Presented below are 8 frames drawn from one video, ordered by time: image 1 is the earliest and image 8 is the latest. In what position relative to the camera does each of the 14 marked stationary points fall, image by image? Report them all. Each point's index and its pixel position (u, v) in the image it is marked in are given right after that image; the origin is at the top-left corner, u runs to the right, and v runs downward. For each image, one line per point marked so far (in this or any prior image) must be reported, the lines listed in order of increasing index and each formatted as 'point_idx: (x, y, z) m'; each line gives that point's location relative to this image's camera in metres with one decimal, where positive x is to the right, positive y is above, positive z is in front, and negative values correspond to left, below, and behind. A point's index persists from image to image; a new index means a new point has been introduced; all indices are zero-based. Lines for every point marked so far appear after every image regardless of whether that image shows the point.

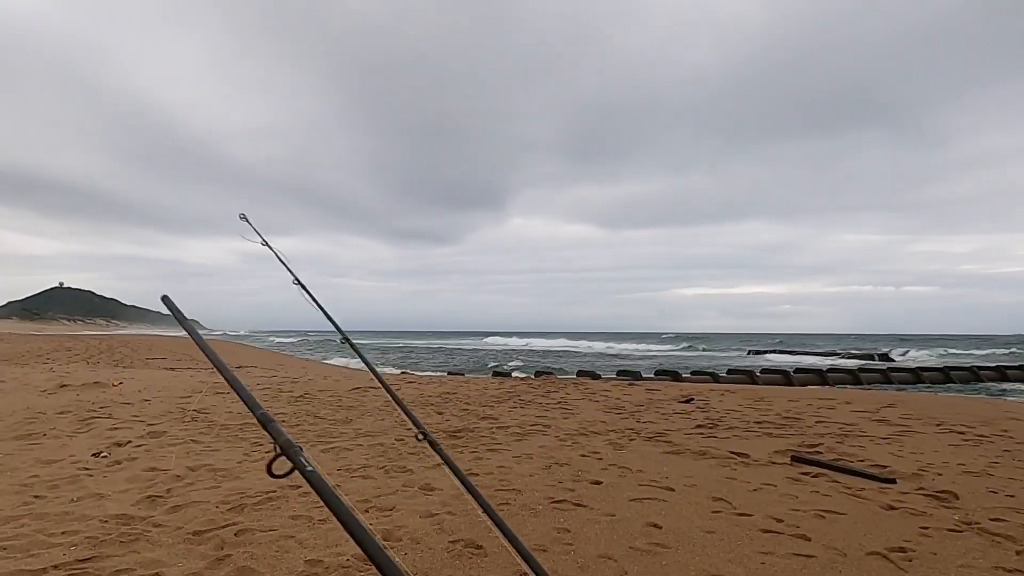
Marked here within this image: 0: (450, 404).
0: (-0.6, -1.1, +7.4) m
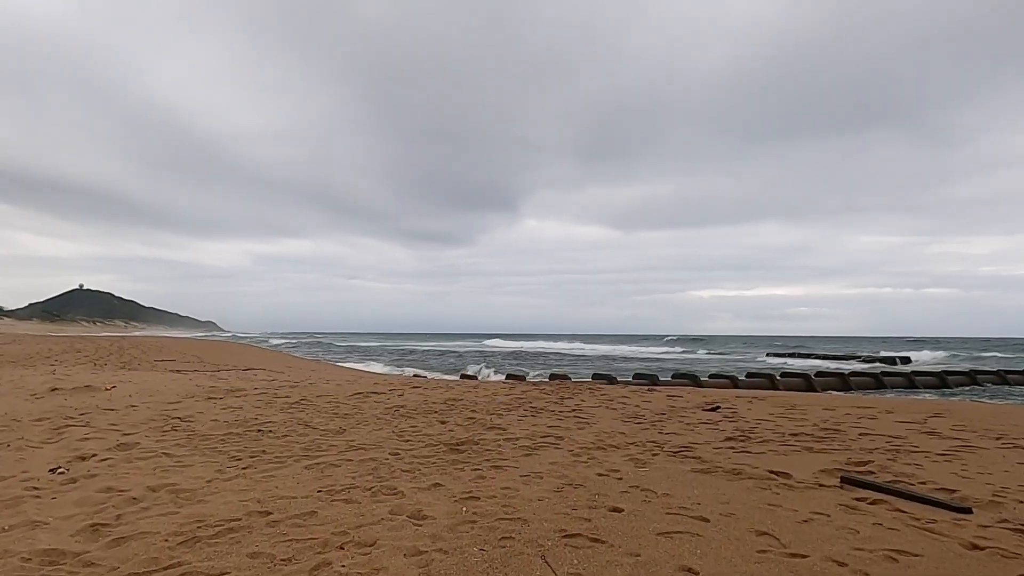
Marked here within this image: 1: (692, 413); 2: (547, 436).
0: (-0.5, -1.1, +6.9) m
1: (+1.6, -1.1, +7.0) m
2: (+0.3, -1.1, +5.6) m
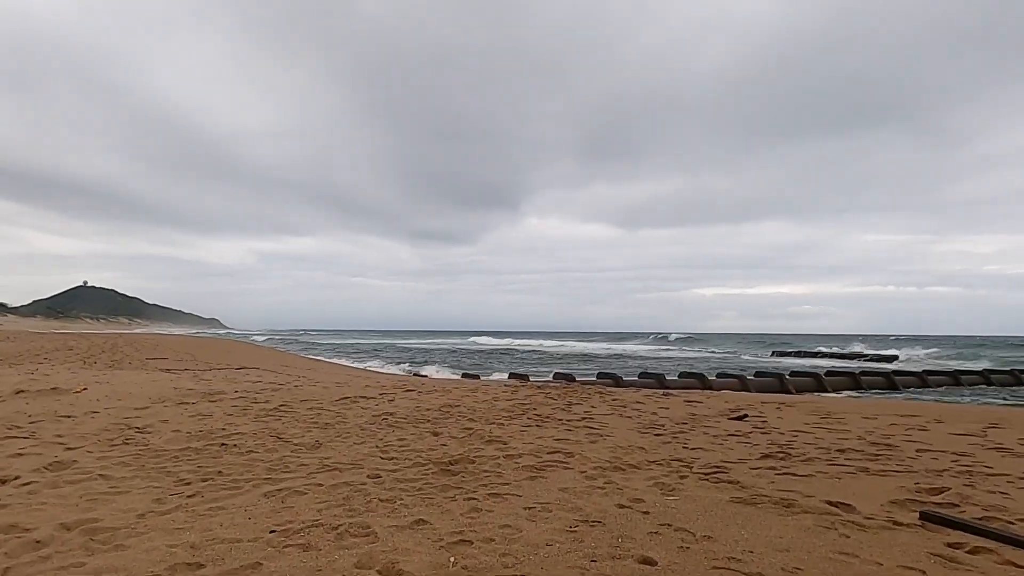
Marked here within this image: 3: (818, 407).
0: (-0.5, -1.1, +6.1) m
1: (+1.7, -1.1, +6.2) m
2: (+0.3, -1.0, +4.8) m
3: (+2.9, -1.1, +7.2) m
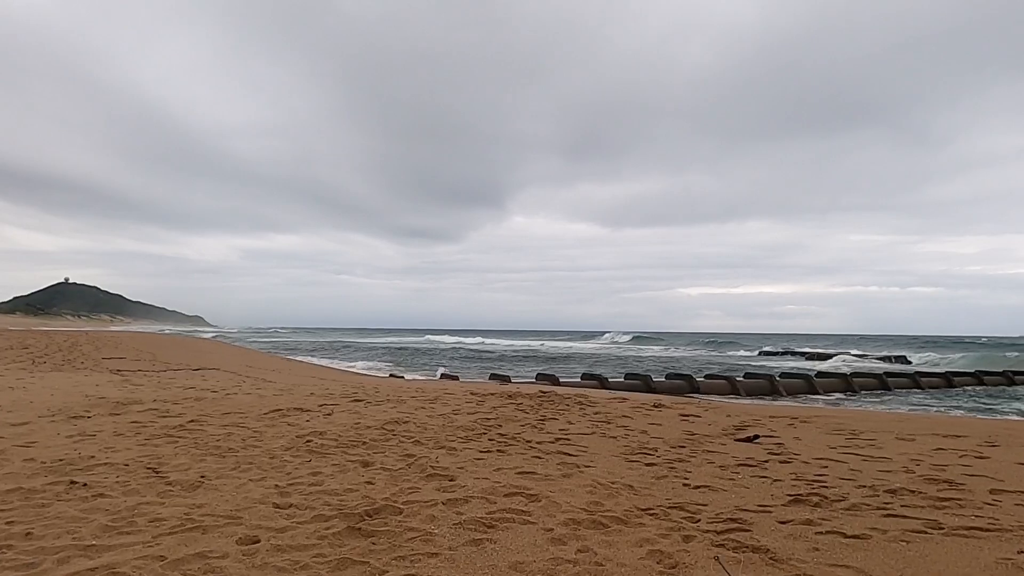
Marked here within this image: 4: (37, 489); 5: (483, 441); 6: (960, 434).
0: (-0.8, -1.0, +4.9) m
1: (+1.4, -1.0, +5.0) m
2: (0.0, -1.0, +3.6) m
3: (+2.6, -1.1, +6.0) m
4: (-2.2, -0.9, +3.6) m
5: (-0.2, -1.0, +5.1) m
6: (+3.2, -1.0, +5.4) m
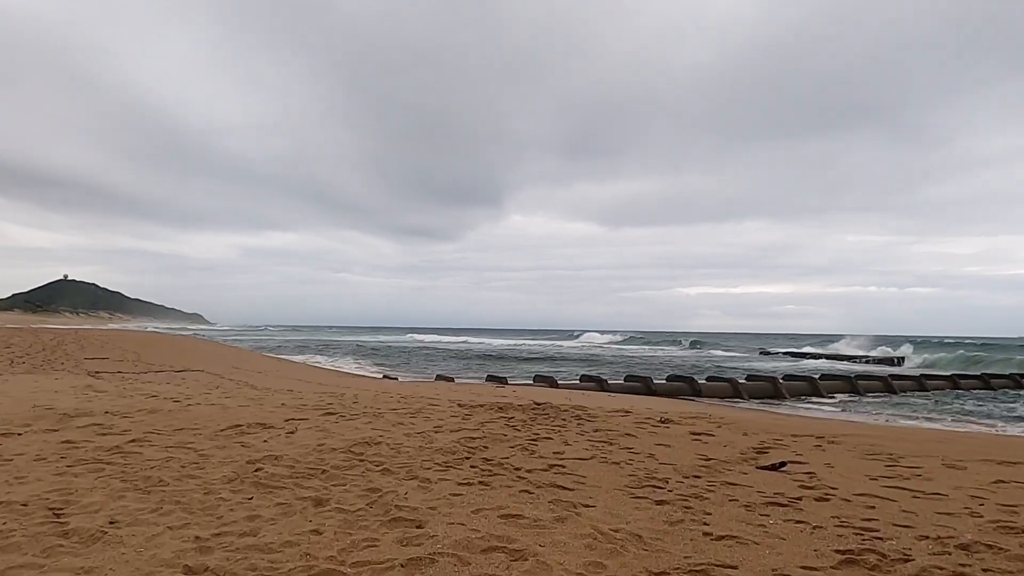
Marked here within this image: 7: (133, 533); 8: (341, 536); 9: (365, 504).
0: (-0.9, -1.0, +4.2) m
1: (+1.3, -1.0, +4.3) m
2: (-0.1, -1.0, +2.9) m
3: (+2.5, -1.1, +5.3) m
4: (-2.3, -0.9, +2.9) m
5: (-0.3, -1.0, +4.4) m
6: (+3.1, -1.1, +4.7) m
7: (-1.5, -1.0, +3.0) m
8: (-0.7, -1.0, +3.1) m
9: (-0.7, -1.0, +3.6) m
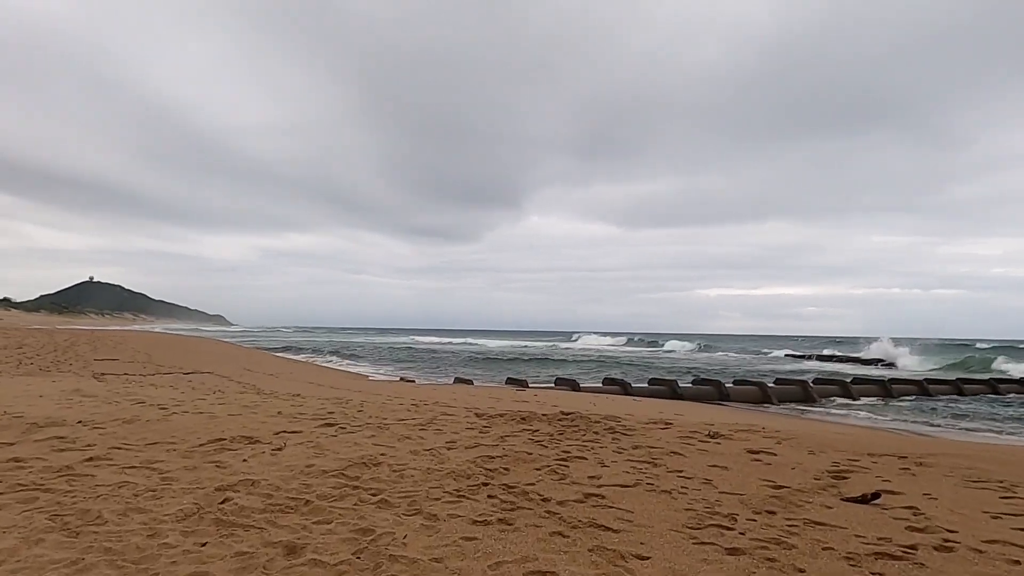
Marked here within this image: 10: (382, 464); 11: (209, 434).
0: (-0.7, -0.9, +3.3) m
1: (+1.4, -1.0, +3.4) m
2: (0.0, -0.9, +2.0) m
3: (+2.6, -1.0, +4.4) m
4: (-2.2, -0.9, +2.1) m
5: (-0.1, -1.0, +3.5) m
6: (+3.2, -1.0, +3.8) m
7: (-1.4, -0.9, +2.2) m
8: (-0.6, -0.9, +2.3) m
9: (-0.6, -0.9, +2.8) m
10: (-0.7, -1.0, +4.3) m
11: (-2.1, -1.0, +5.3) m
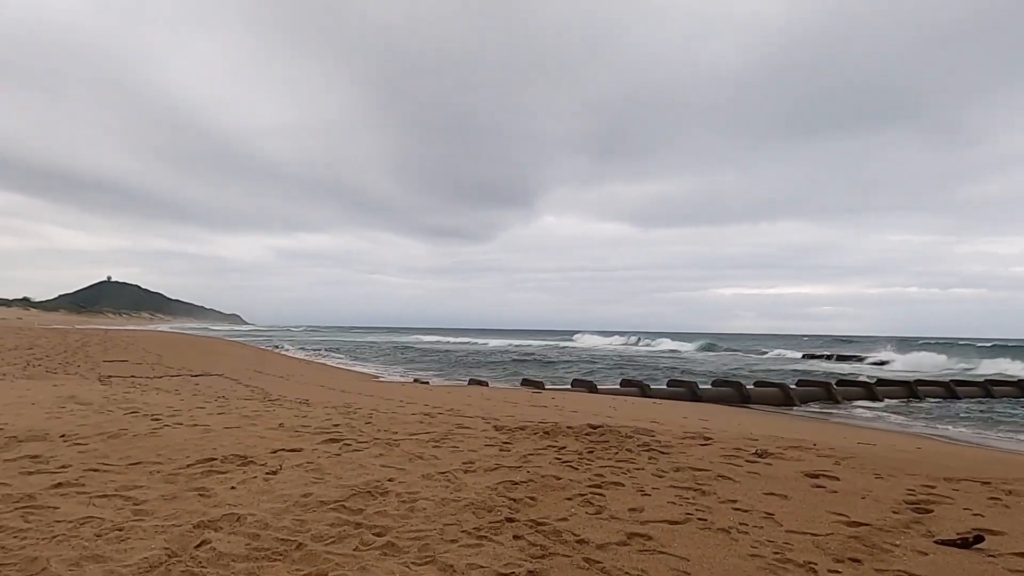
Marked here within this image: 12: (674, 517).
0: (-0.6, -1.0, +2.8) m
1: (+1.5, -1.0, +2.8) m
2: (+0.1, -0.9, +1.5) m
3: (+2.8, -1.0, +3.8) m
4: (-2.1, -0.9, +1.6) m
5: (0.0, -1.0, +3.0) m
6: (+3.3, -1.0, +3.2) m
7: (-1.3, -0.9, +1.7) m
8: (-0.5, -0.9, +1.7) m
9: (-0.5, -0.9, +2.2) m
10: (-0.6, -1.0, +3.7) m
11: (-1.9, -1.0, +4.8) m
12: (+0.7, -1.0, +3.4) m
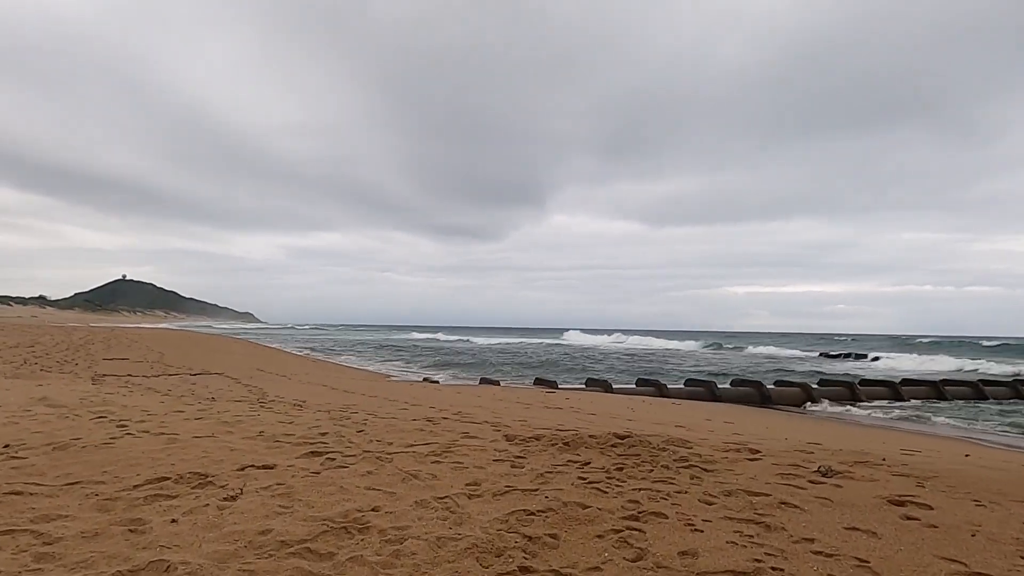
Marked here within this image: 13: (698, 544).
0: (-0.6, -0.9, +2.0) m
1: (+1.6, -0.9, +2.0) m
2: (+0.1, -0.9, +0.7) m
3: (+2.8, -1.0, +3.0) m
4: (-2.1, -0.8, +0.8) m
5: (0.0, -0.9, +2.2) m
6: (+3.4, -0.9, +2.3) m
7: (-1.3, -0.8, +0.9) m
8: (-0.5, -0.9, +0.9) m
9: (-0.4, -0.9, +1.4) m
10: (-0.5, -0.9, +2.9) m
11: (-1.8, -0.9, +4.0) m
12: (+0.8, -0.9, +2.6) m
13: (+0.7, -0.9, +2.8) m
